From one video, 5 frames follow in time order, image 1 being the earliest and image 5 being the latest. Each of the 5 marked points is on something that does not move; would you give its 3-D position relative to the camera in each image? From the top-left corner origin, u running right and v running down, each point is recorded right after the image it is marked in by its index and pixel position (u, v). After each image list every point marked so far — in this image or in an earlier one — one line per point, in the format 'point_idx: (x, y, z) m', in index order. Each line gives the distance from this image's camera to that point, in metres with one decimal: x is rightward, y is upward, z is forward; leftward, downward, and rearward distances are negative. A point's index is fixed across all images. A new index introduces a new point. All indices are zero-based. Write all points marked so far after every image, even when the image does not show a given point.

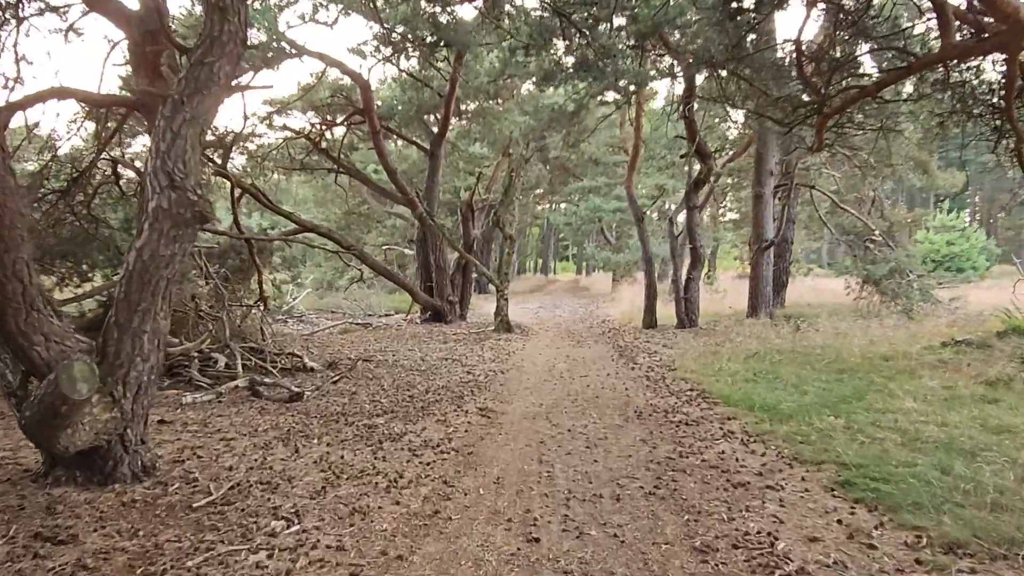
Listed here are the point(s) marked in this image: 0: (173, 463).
0: (-2.1, -1.1, +4.5) m
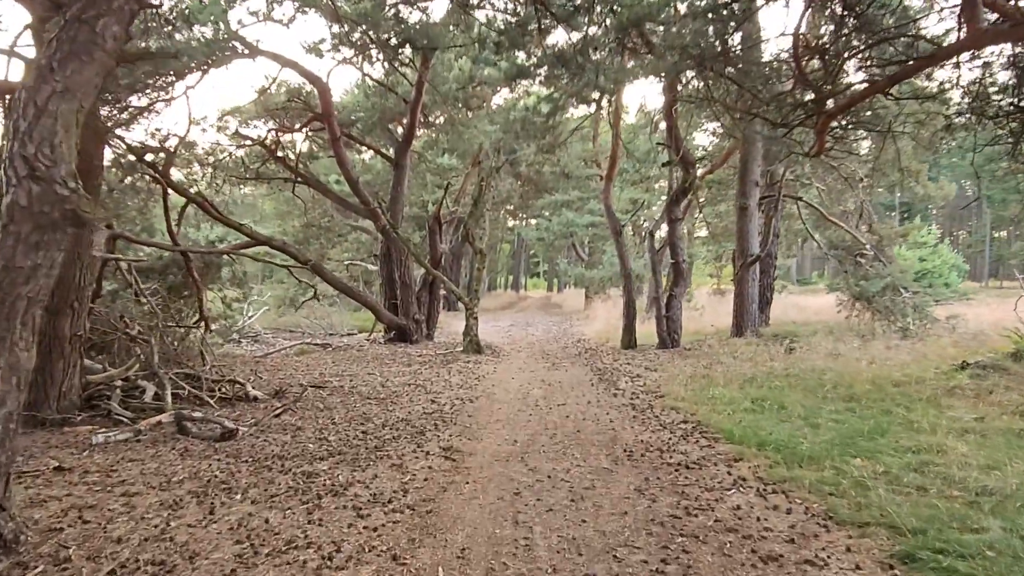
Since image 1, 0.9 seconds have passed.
0: (-2.2, -1.2, +3.6) m
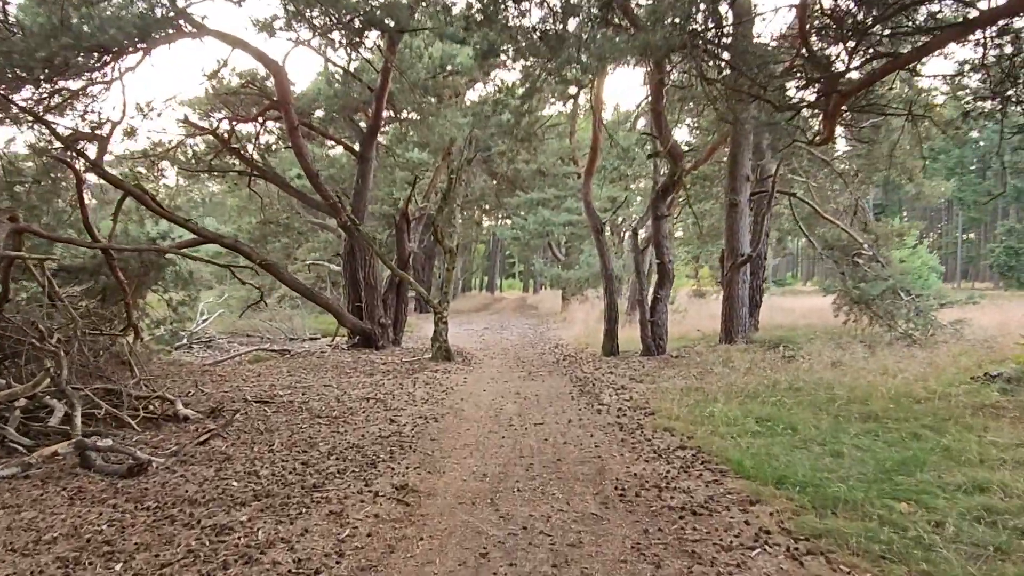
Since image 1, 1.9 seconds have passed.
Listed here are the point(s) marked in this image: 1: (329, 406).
0: (-2.4, -1.2, +2.6) m
1: (-1.8, -1.2, +7.4) m
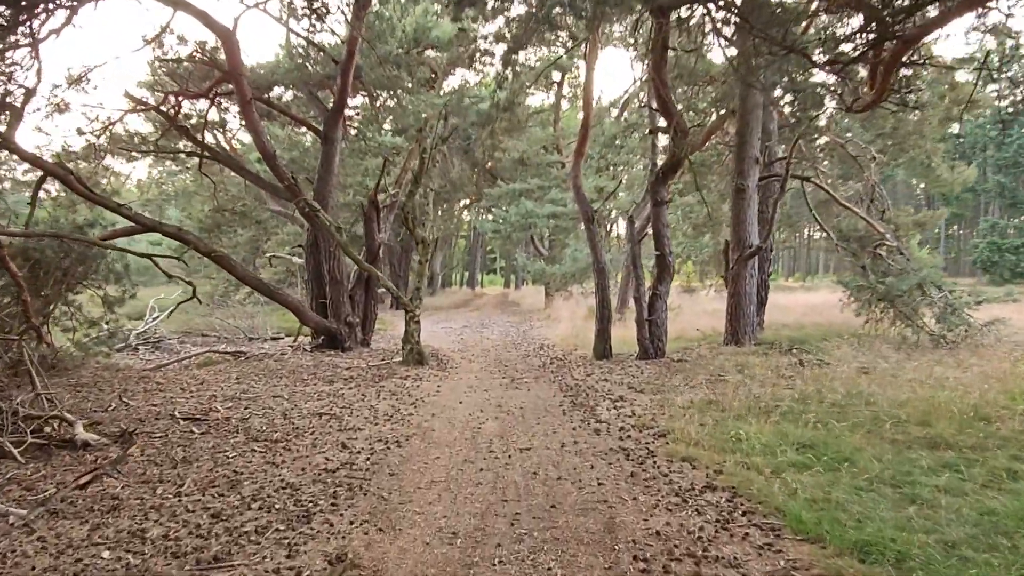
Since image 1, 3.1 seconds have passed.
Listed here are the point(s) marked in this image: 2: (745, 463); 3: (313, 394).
0: (-2.4, -1.2, +1.3) m
1: (-2.0, -1.1, +6.2) m
2: (+1.4, -1.0, +4.4) m
3: (-2.1, -1.1, +7.7) m
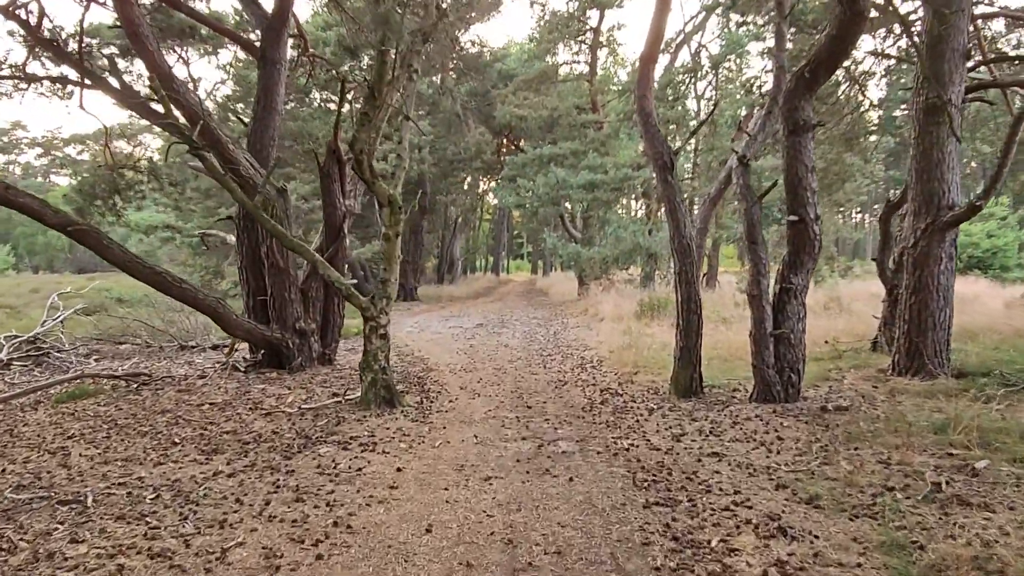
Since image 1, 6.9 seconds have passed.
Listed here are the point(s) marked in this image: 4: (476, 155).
0: (-2.5, -1.3, -2.5) m
1: (-1.9, -1.2, +2.4) m
2: (+1.4, -1.1, +0.5) m
3: (-1.9, -1.1, +3.9) m
4: (-1.0, +3.5, +19.3) m
